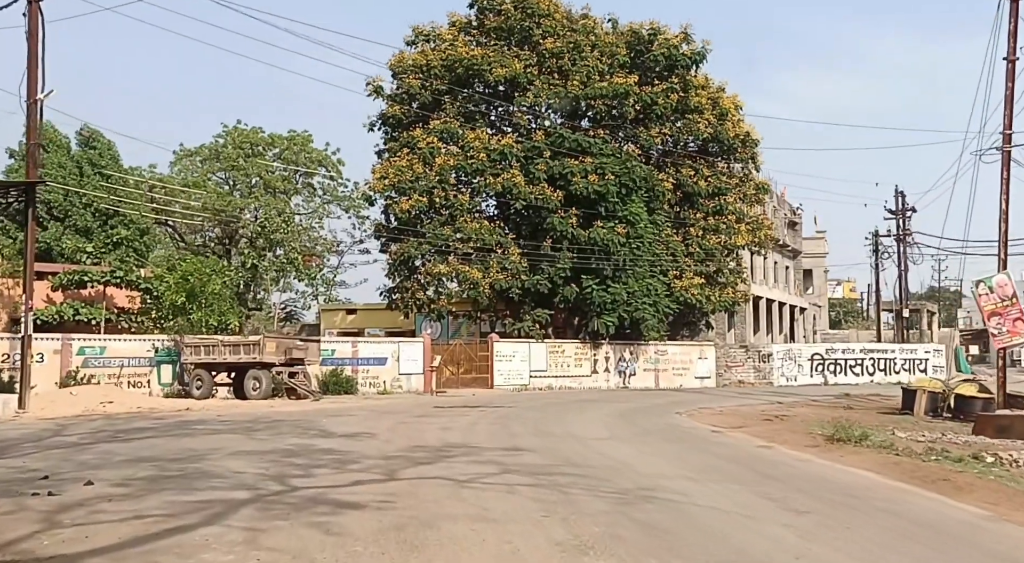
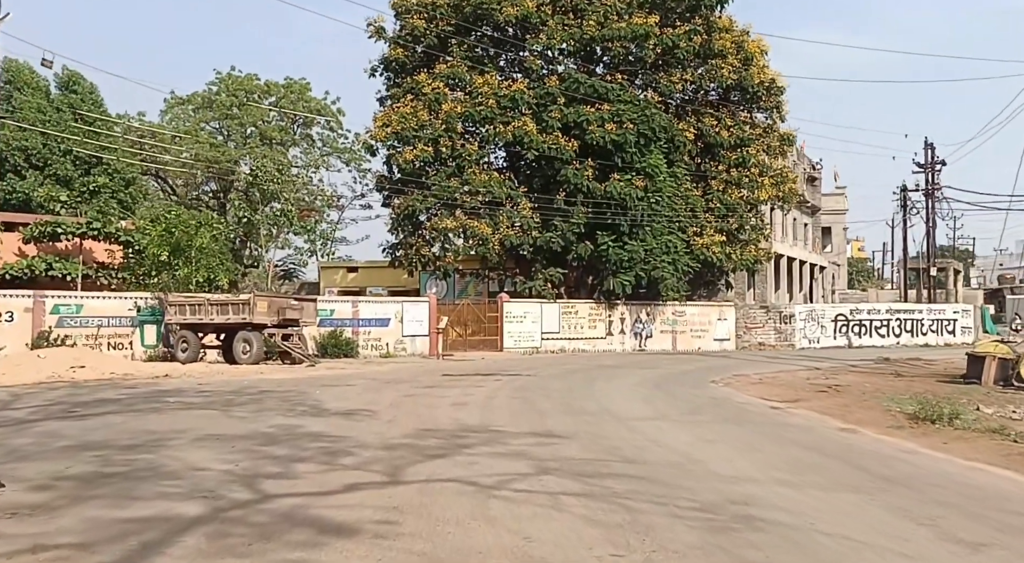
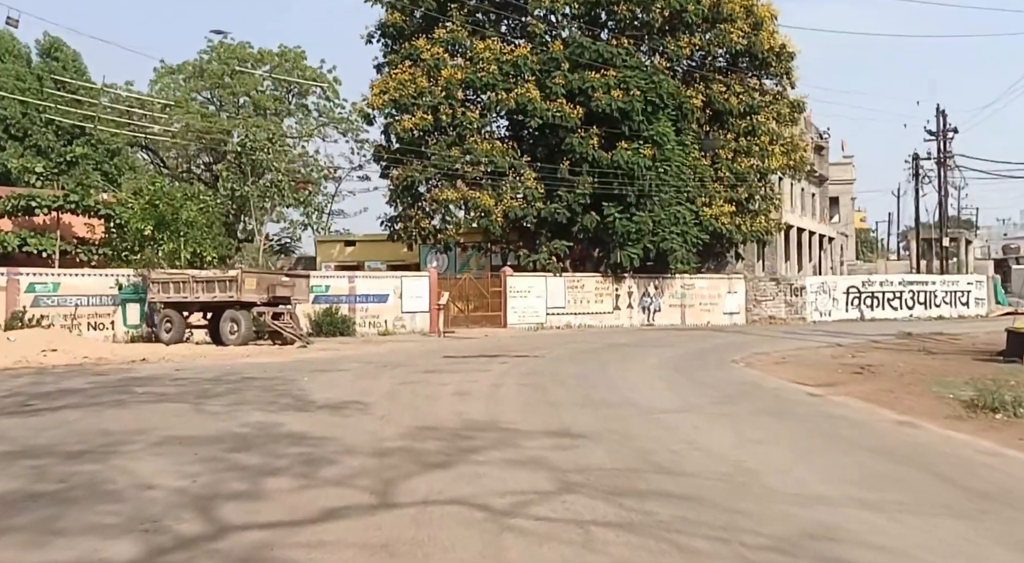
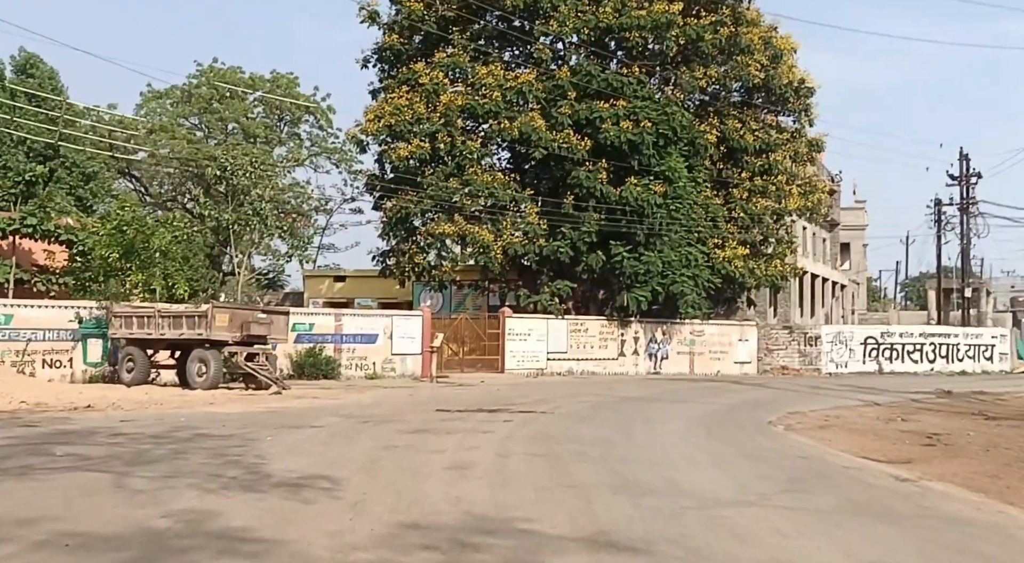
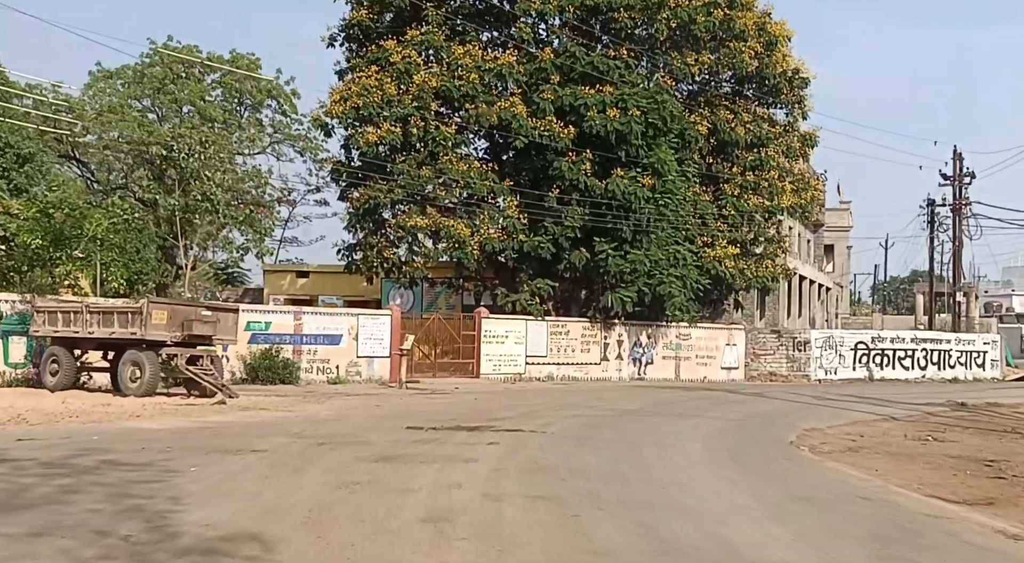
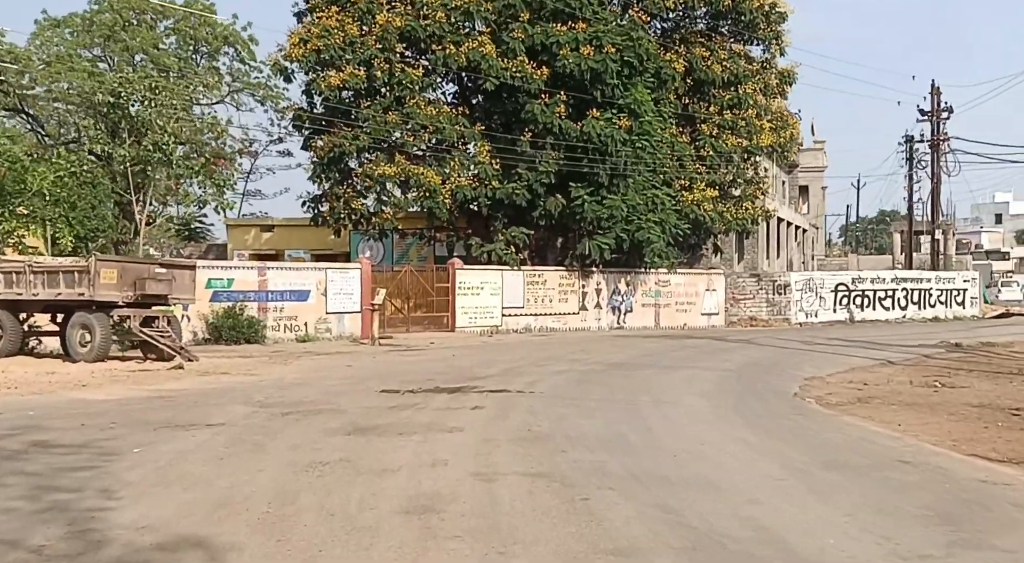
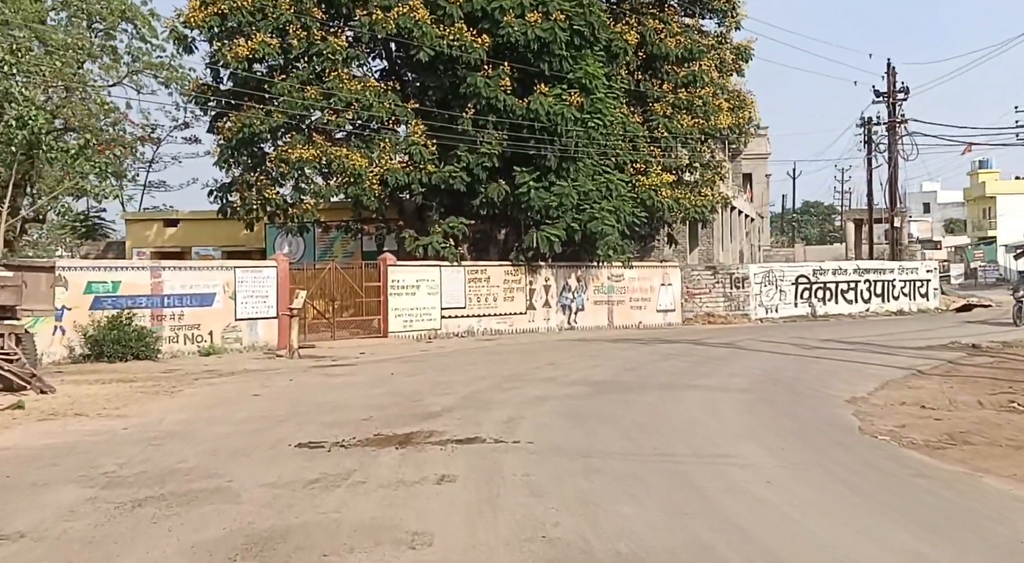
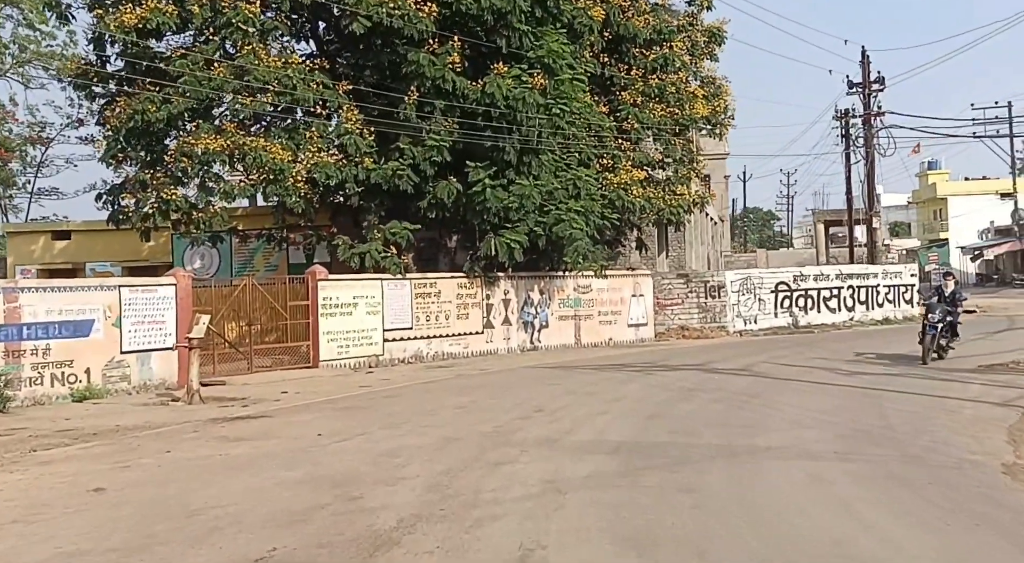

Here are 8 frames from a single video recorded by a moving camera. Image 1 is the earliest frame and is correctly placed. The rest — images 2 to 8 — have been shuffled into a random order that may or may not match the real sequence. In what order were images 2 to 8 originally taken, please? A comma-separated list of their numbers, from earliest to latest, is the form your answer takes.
2, 3, 4, 5, 6, 7, 8
